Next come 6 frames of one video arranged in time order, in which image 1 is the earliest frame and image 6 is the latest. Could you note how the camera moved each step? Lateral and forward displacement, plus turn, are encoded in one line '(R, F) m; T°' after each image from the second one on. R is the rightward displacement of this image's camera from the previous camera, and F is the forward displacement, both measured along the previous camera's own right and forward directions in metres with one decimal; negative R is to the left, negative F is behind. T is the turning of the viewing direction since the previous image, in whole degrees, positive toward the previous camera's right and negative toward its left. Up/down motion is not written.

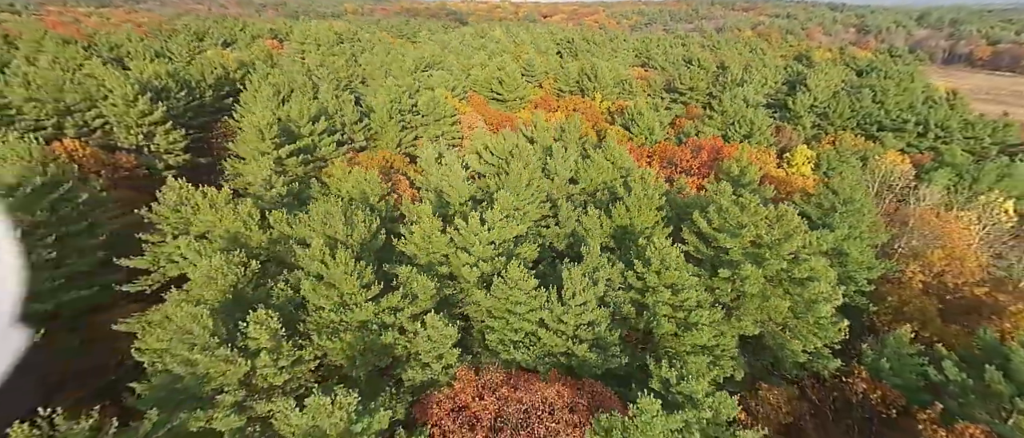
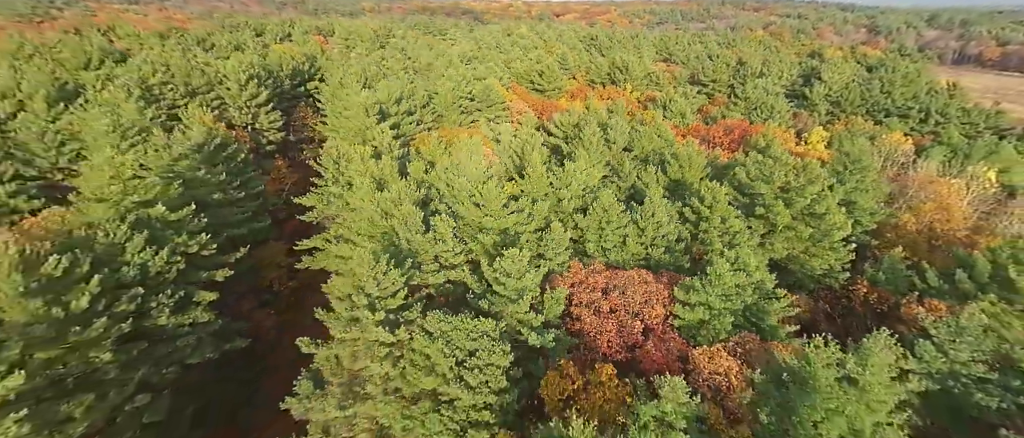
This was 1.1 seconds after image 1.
(-4.2, -5.8) m; -1°
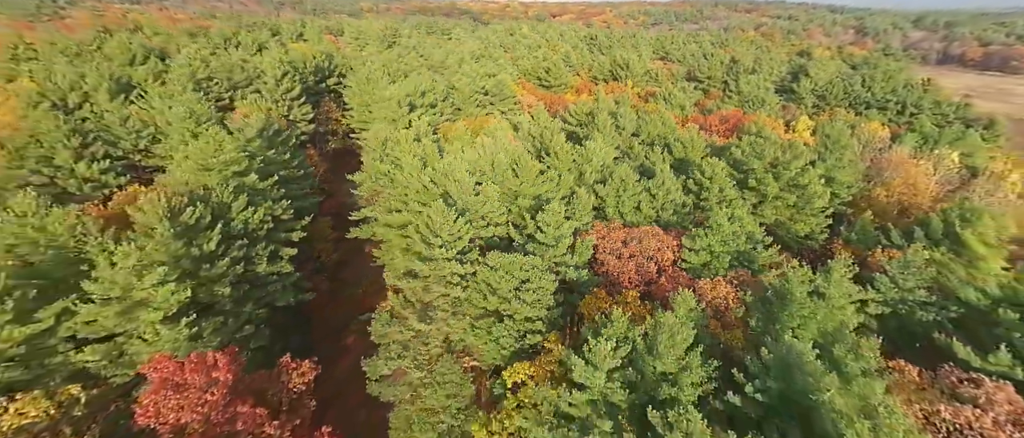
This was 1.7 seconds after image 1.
(-2.0, -3.8) m; +1°
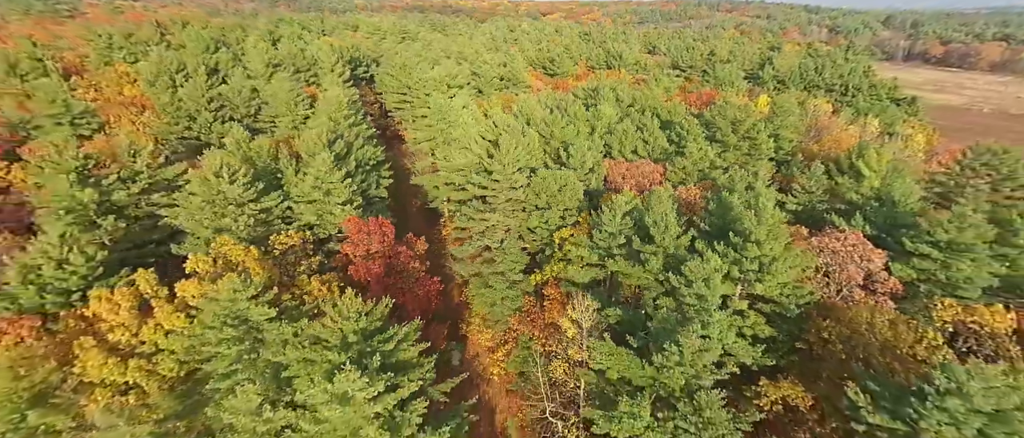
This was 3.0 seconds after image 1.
(-3.3, -9.3) m; +1°
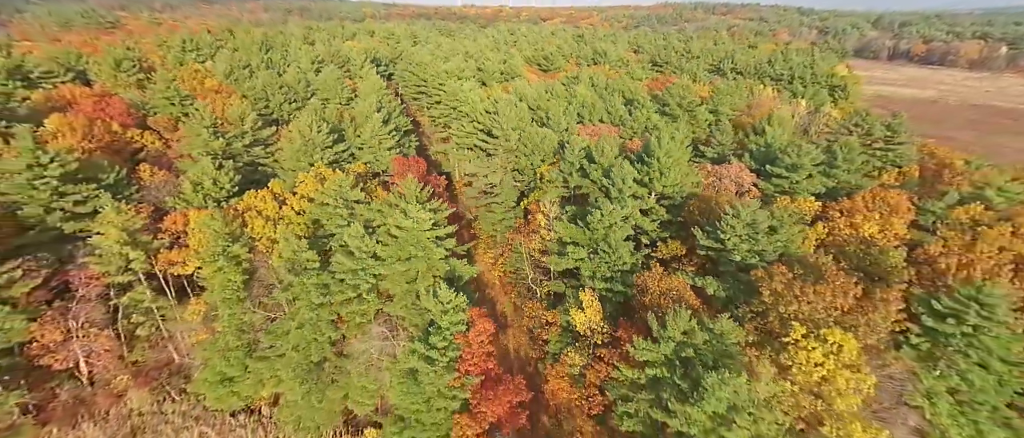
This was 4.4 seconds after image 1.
(+0.9, -11.0) m; -1°
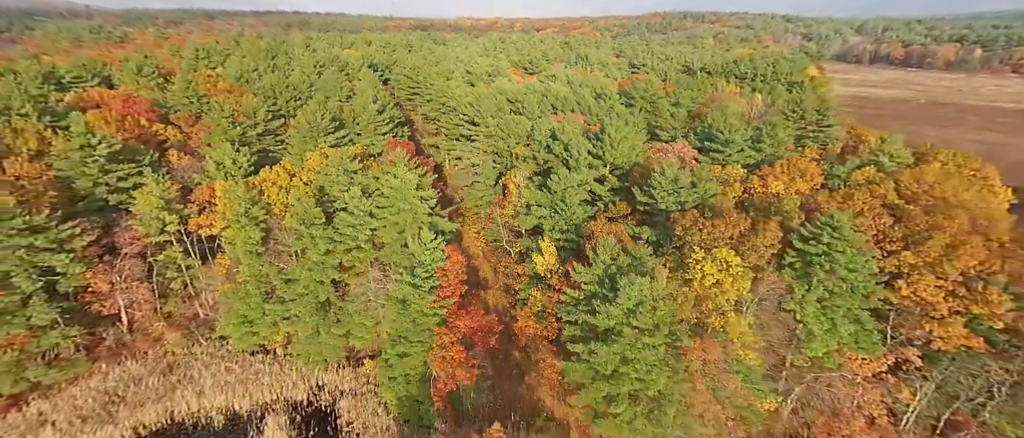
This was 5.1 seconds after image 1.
(+1.9, -5.4) m; 0°
